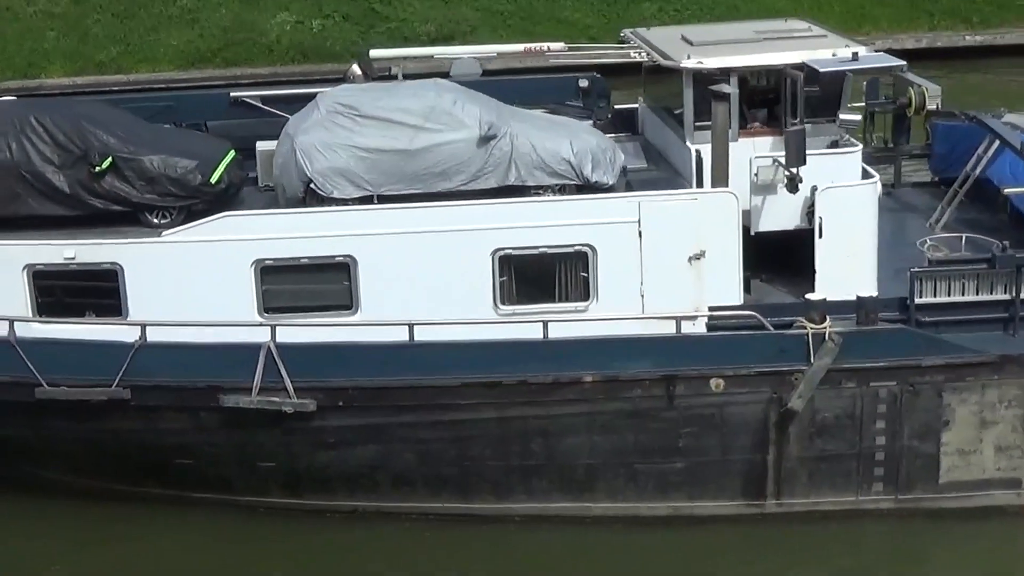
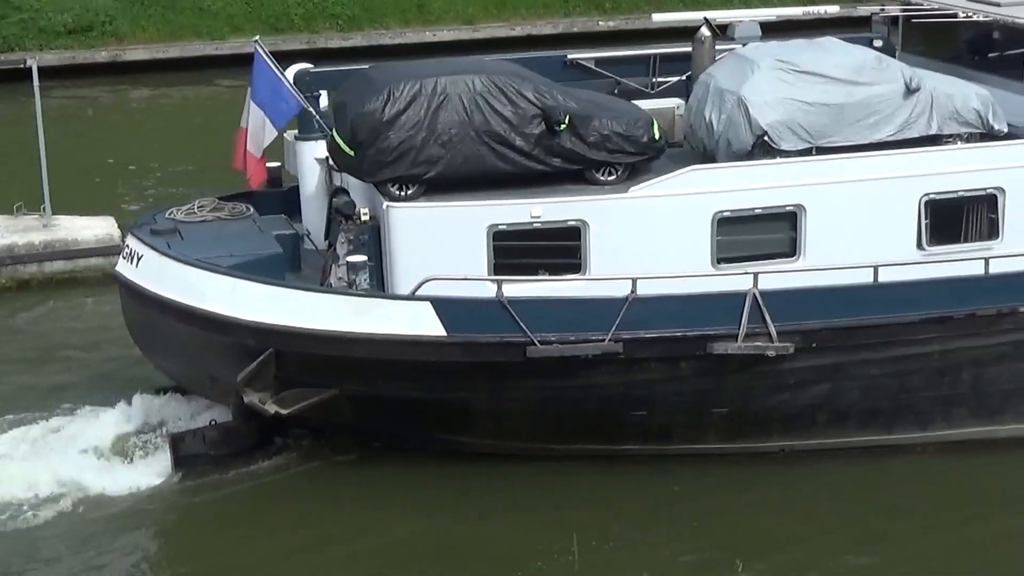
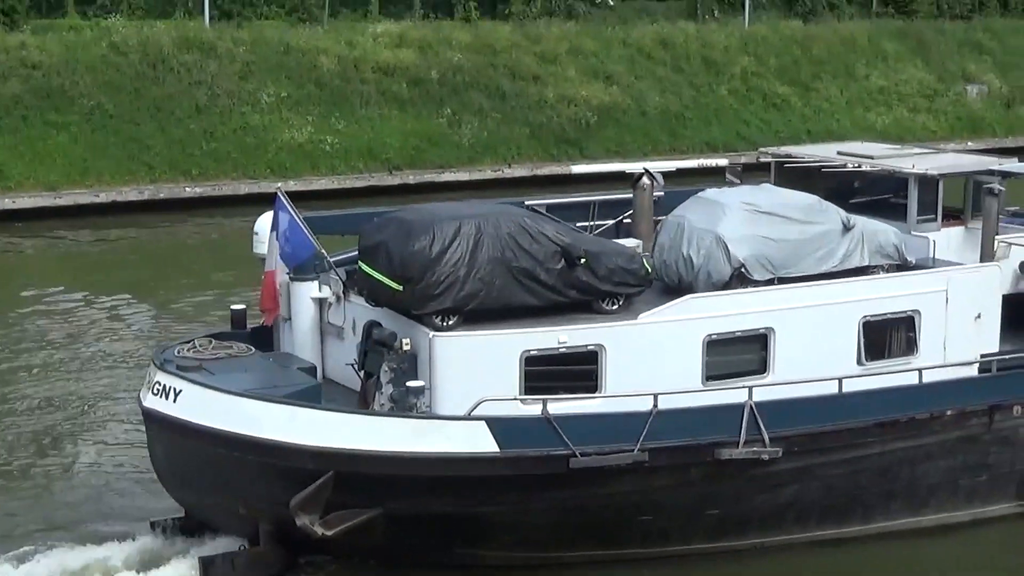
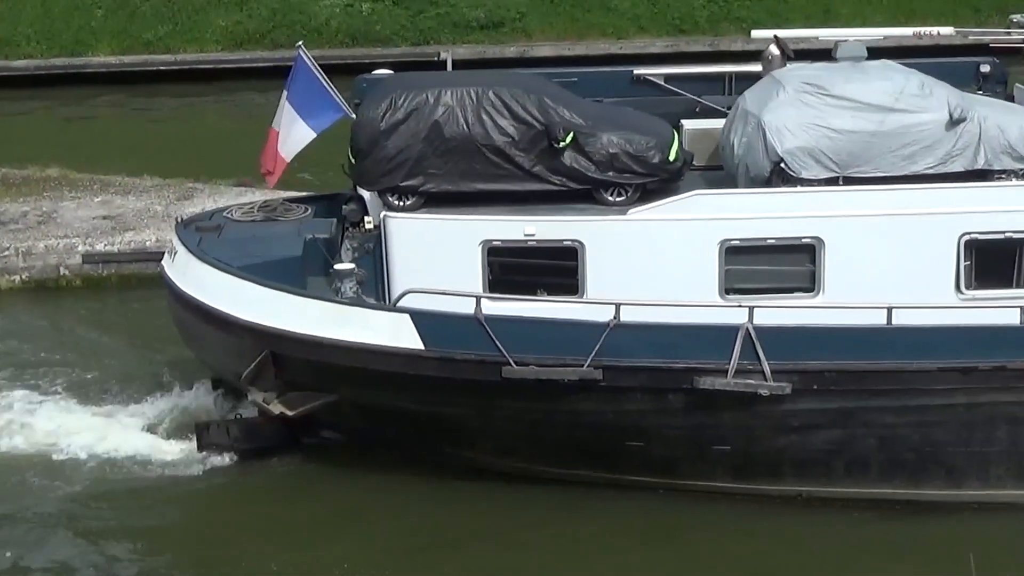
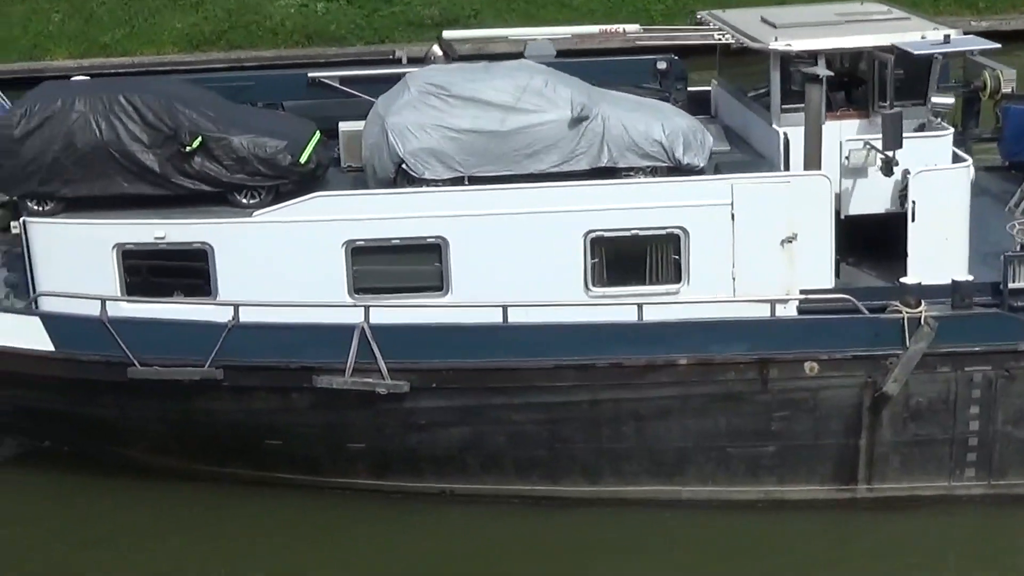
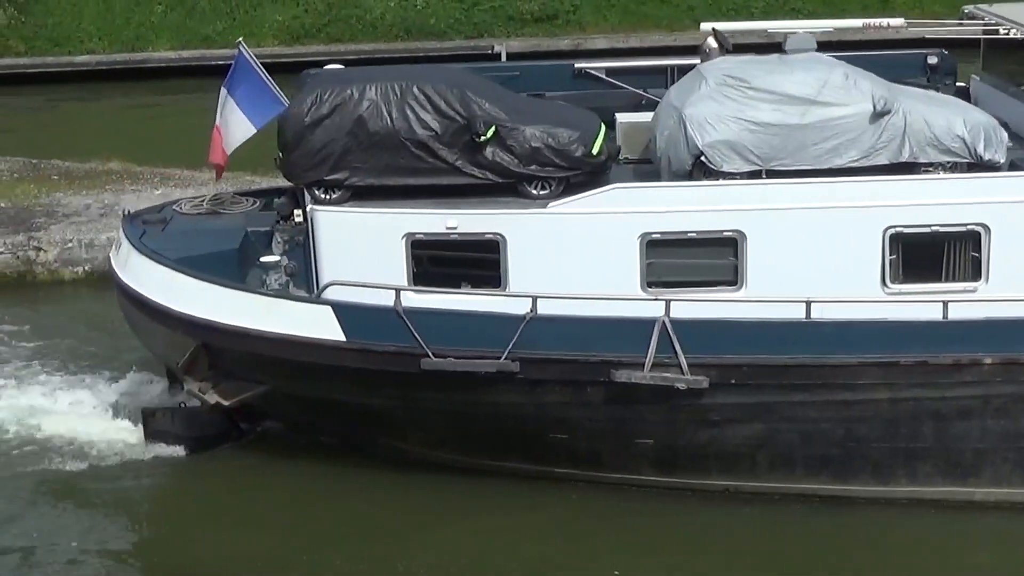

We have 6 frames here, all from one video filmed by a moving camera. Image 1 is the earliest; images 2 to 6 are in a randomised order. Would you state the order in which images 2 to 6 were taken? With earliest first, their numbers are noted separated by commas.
5, 6, 4, 2, 3
